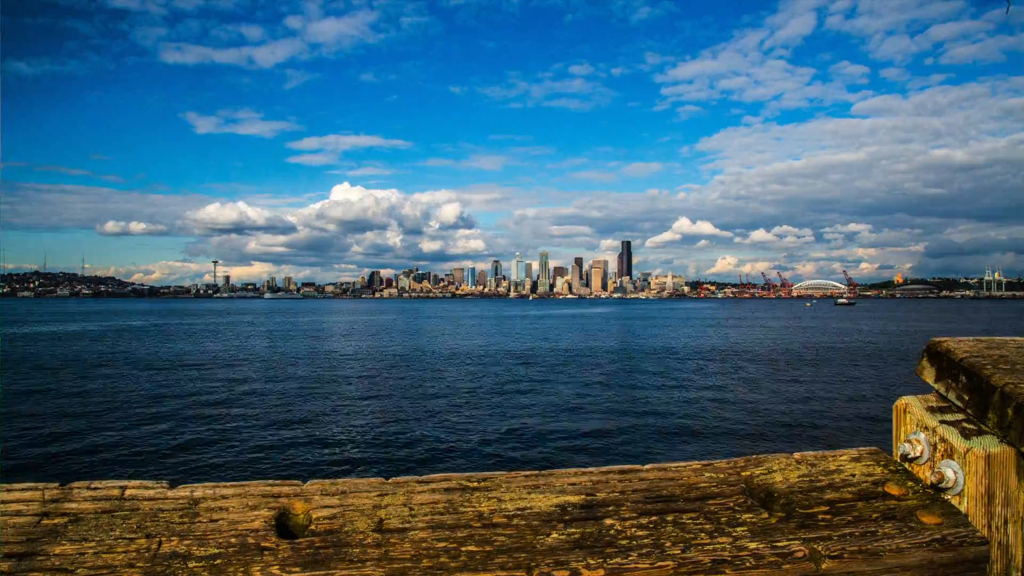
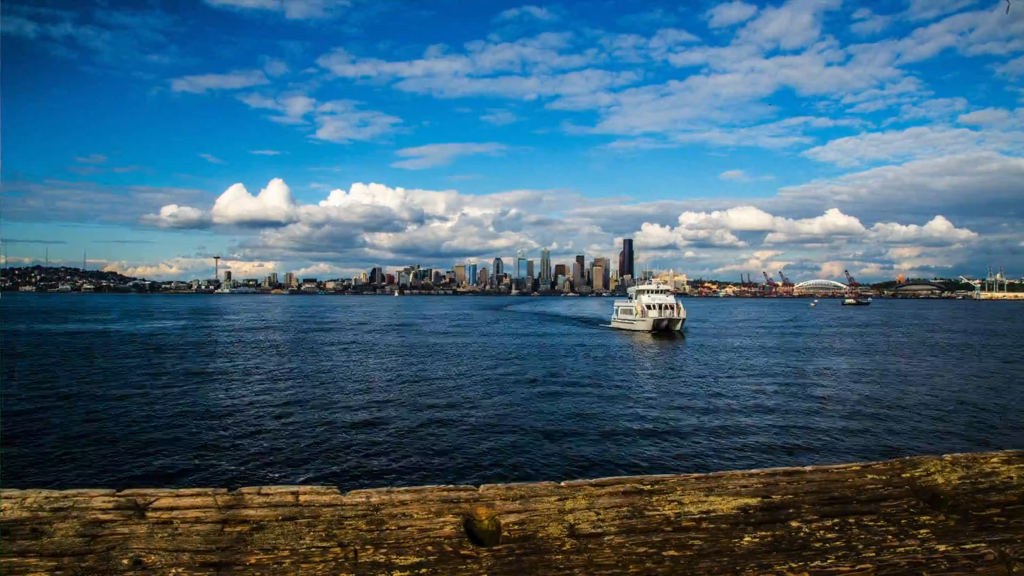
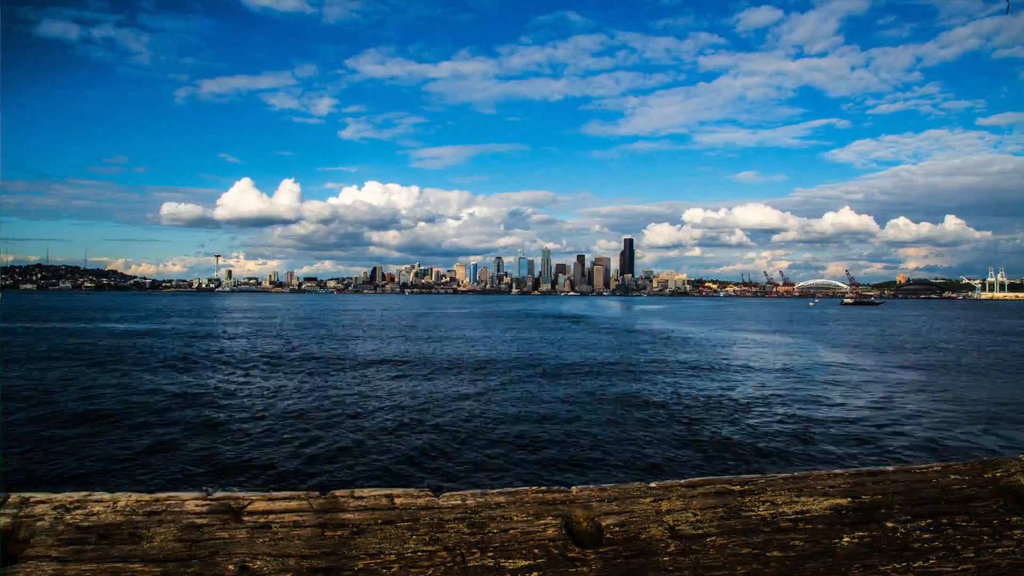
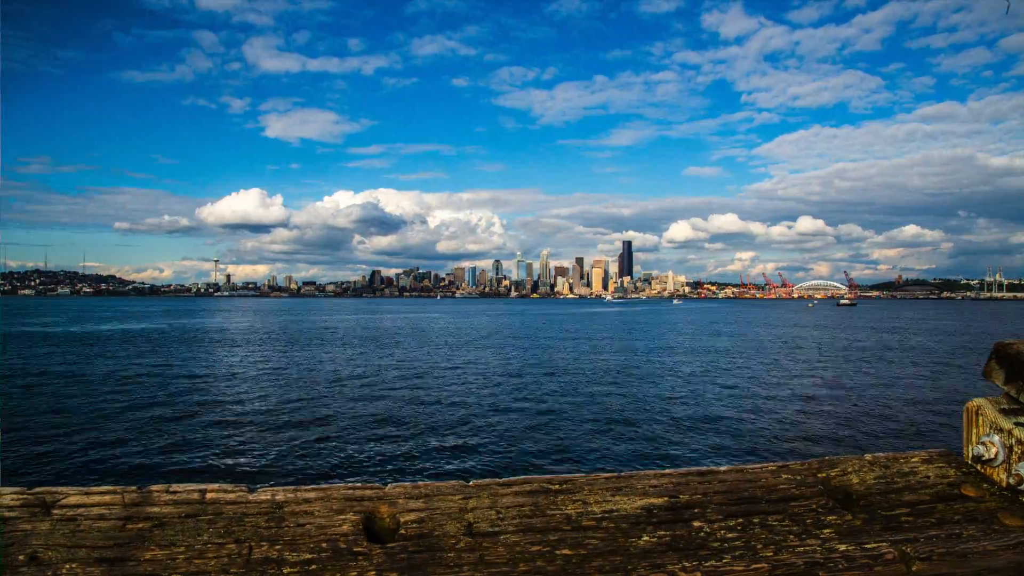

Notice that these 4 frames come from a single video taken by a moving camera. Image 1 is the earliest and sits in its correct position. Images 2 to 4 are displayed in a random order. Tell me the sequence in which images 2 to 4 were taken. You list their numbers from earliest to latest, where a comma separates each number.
4, 2, 3
